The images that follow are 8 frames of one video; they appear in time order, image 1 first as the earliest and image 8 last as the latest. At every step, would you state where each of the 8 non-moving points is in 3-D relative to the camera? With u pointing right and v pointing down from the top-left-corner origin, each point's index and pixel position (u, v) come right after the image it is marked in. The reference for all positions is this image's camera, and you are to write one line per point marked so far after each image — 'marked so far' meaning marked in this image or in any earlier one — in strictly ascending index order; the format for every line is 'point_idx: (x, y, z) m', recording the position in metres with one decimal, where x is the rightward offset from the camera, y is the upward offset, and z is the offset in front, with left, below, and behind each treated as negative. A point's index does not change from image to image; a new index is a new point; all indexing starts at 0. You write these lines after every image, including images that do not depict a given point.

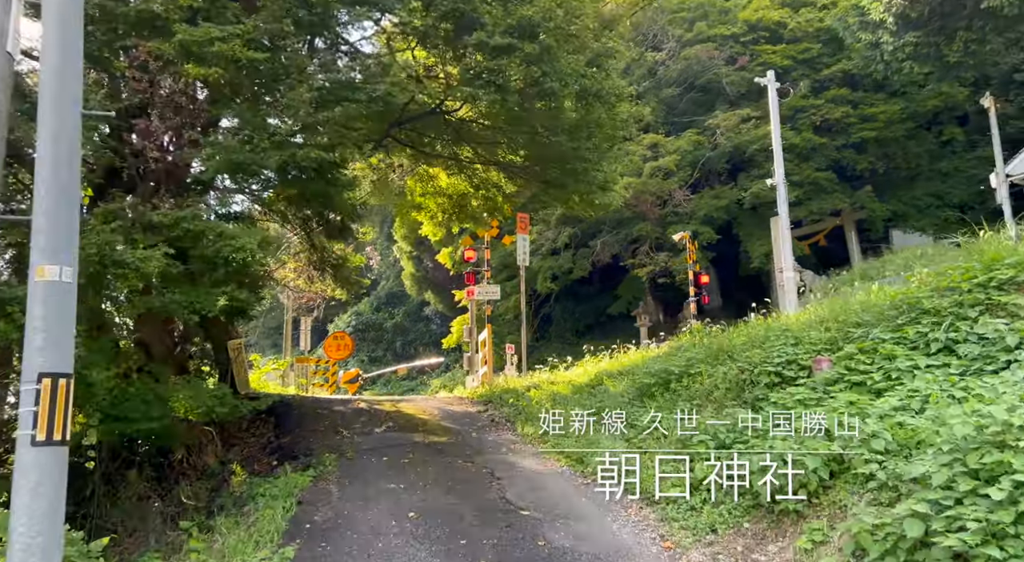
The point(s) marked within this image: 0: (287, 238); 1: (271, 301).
0: (-3.4, +0.6, +11.4) m
1: (-4.7, -0.4, +14.4) m
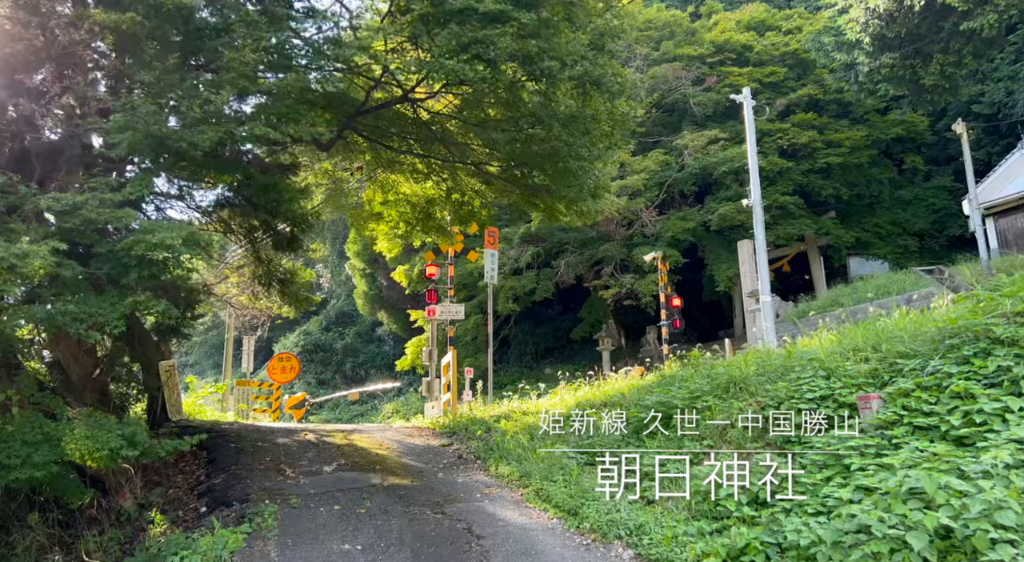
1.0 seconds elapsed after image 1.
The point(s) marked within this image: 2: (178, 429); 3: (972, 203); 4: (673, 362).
0: (-3.9, +0.4, +10.2) m
1: (-5.4, -0.7, +13.1) m
2: (-4.8, -2.1, +10.4) m
3: (+9.4, +1.6, +14.8) m
4: (+1.9, -1.1, +8.4) m
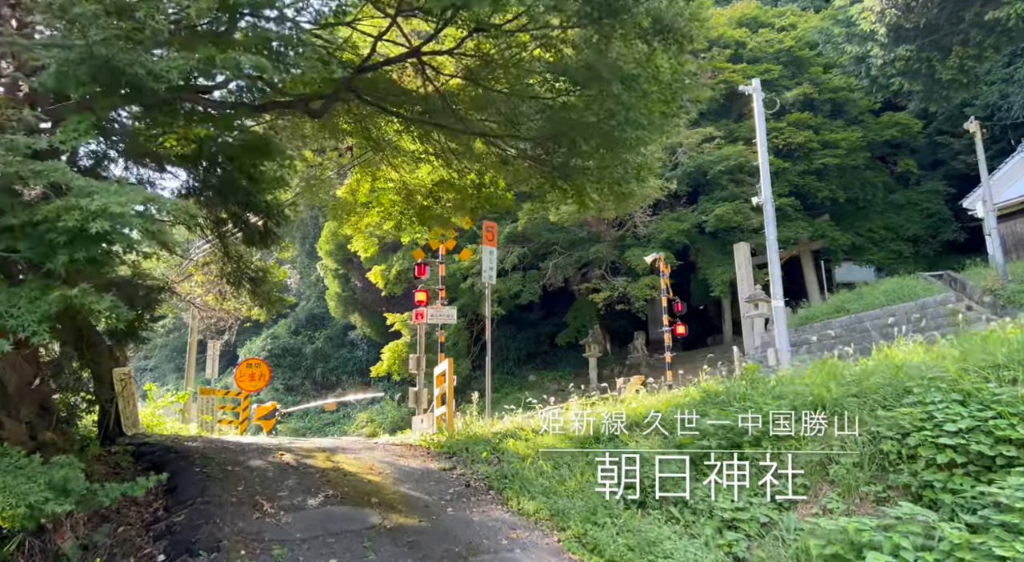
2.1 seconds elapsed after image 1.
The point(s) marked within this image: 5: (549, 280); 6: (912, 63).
0: (-3.8, +0.4, +9.0) m
1: (-5.5, -0.6, +11.8) m
2: (-4.8, -2.1, +9.1) m
3: (+9.2, +1.5, +14.2) m
4: (+2.0, -1.1, +7.4) m
5: (+1.0, 0.0, +20.0) m
6: (+7.2, +3.9, +13.2) m
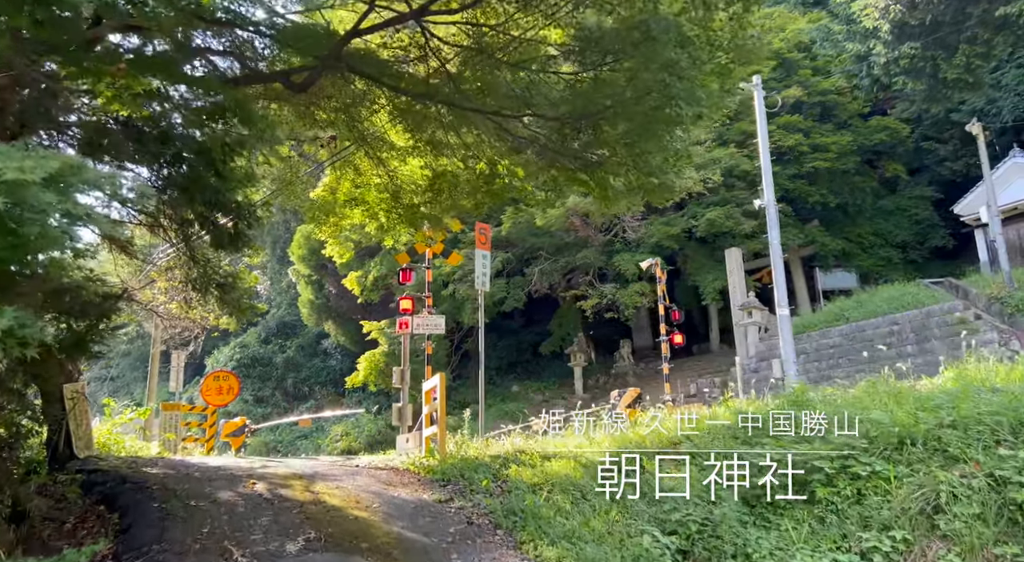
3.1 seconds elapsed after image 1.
0: (-3.9, +0.4, +8.1) m
1: (-5.6, -0.7, +10.8) m
2: (-4.8, -2.1, +8.1) m
3: (+9.0, +1.3, +13.8) m
4: (+2.0, -1.2, +6.7) m
5: (+0.6, -0.1, +19.2) m
6: (+7.1, +3.8, +12.7) m
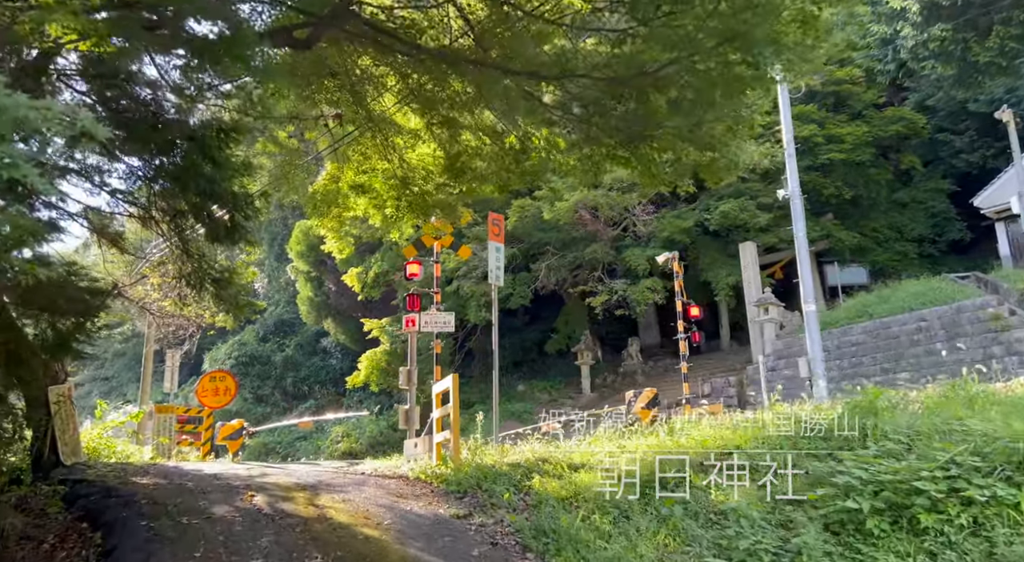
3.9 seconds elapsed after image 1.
0: (-3.7, +0.4, +7.5) m
1: (-5.4, -0.7, +10.2) m
2: (-4.6, -2.1, +7.5) m
3: (+9.2, +1.4, +13.2) m
4: (+2.2, -1.1, +6.1) m
5: (+0.7, 0.0, +18.6) m
6: (+7.2, +3.9, +12.1) m
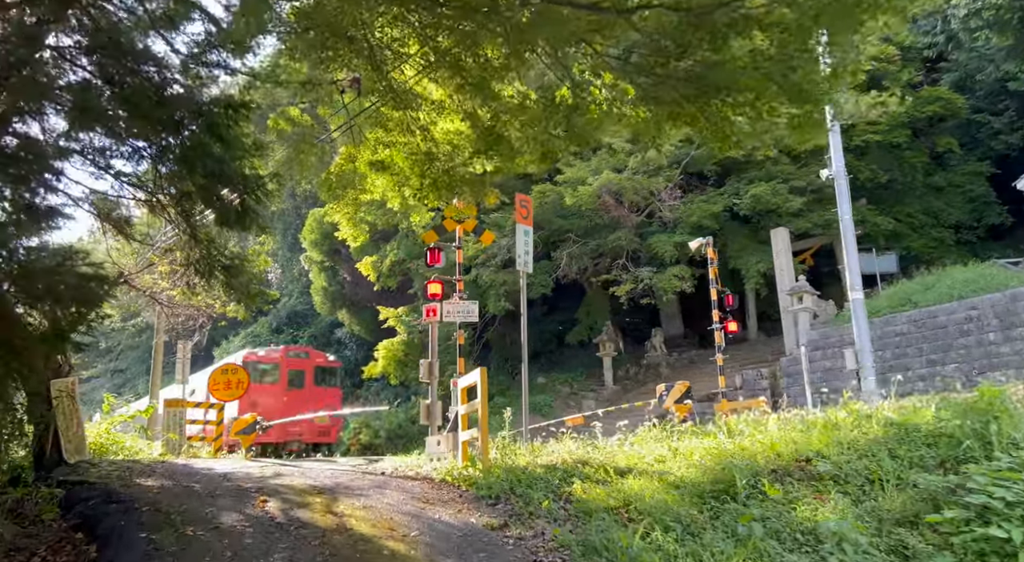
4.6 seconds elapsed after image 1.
0: (-3.4, +0.6, +6.9) m
1: (-5.1, -0.5, +9.6) m
2: (-4.3, -1.9, +7.0) m
3: (+9.6, +1.7, +12.4) m
4: (+2.5, -1.0, +5.5) m
5: (+1.2, +0.3, +18.0) m
6: (+7.6, +4.1, +11.3) m
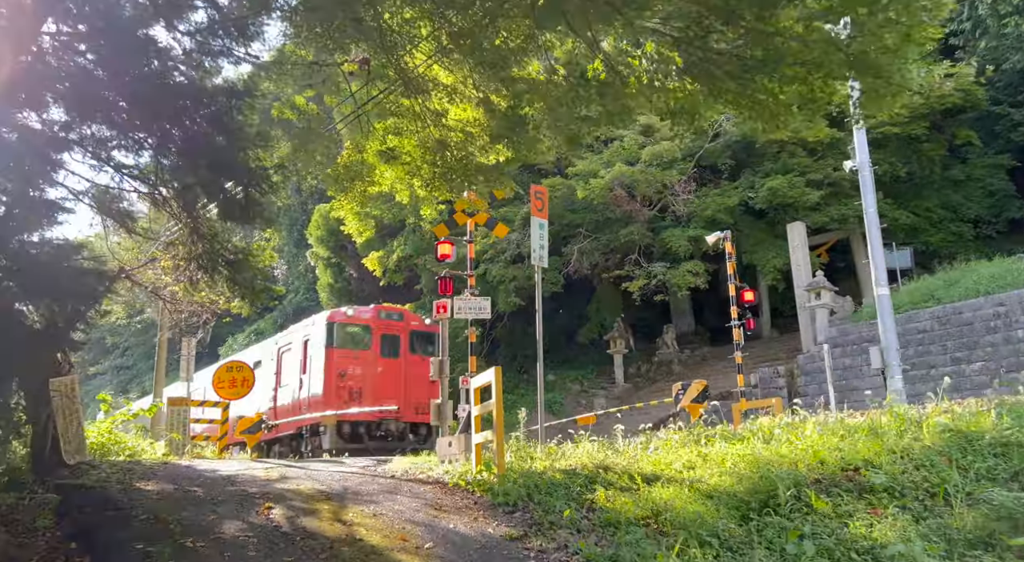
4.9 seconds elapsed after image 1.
0: (-3.2, +0.6, +6.6) m
1: (-4.9, -0.5, +9.3) m
2: (-4.1, -1.9, +6.7) m
3: (+9.8, +1.8, +12.0) m
4: (+2.7, -0.9, +5.1) m
5: (+1.5, +0.4, +17.7) m
6: (+7.8, +4.2, +10.9) m
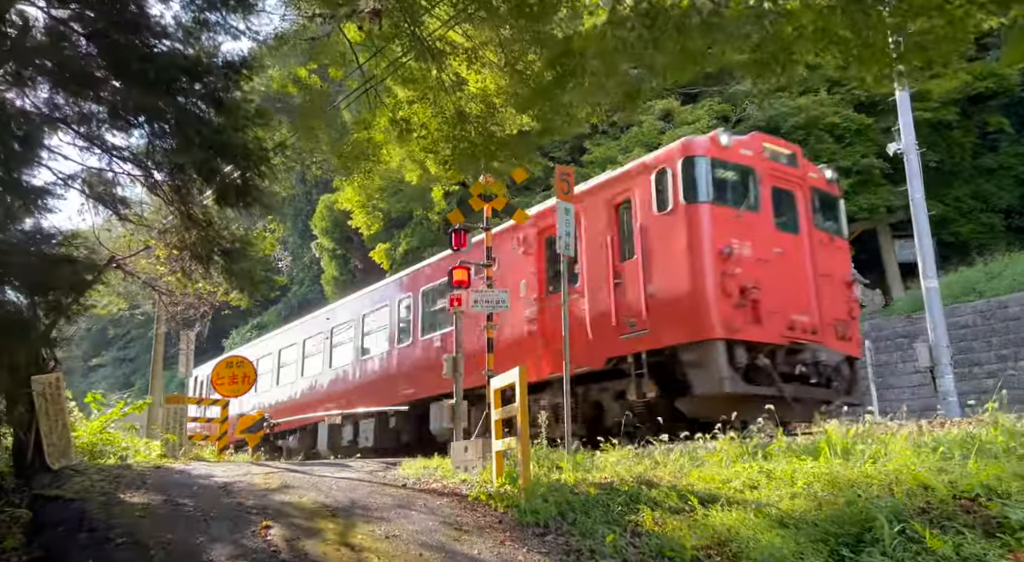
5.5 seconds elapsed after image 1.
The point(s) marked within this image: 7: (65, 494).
0: (-3.0, +0.7, +5.9) m
1: (-4.7, -0.3, +8.7) m
2: (-3.9, -1.8, +6.1) m
3: (+10.0, +1.9, +11.2) m
4: (+2.9, -0.9, +4.4) m
5: (+1.7, +0.5, +16.9) m
6: (+8.0, +4.3, +10.1) m
7: (-3.8, -1.8, +6.2) m
